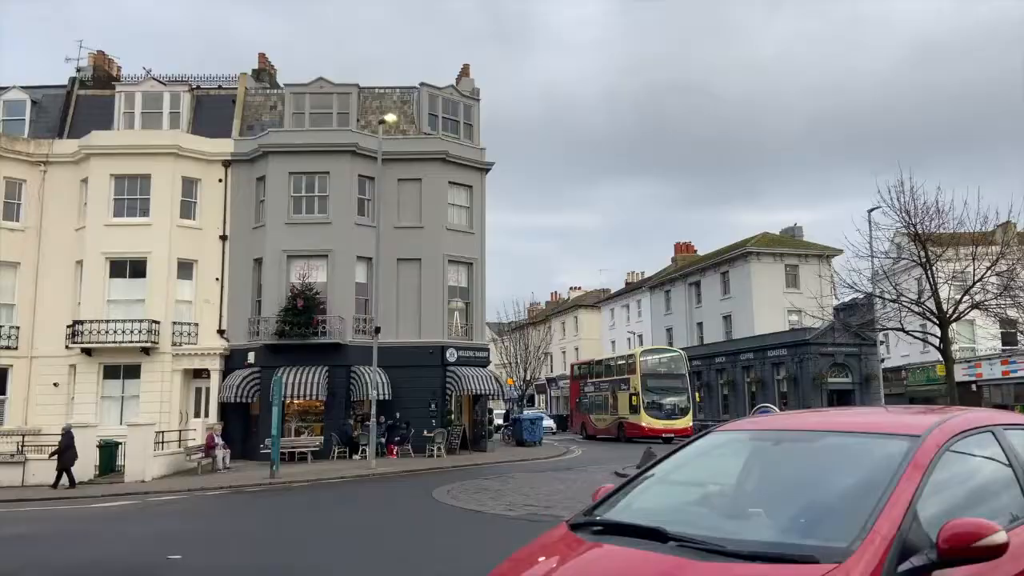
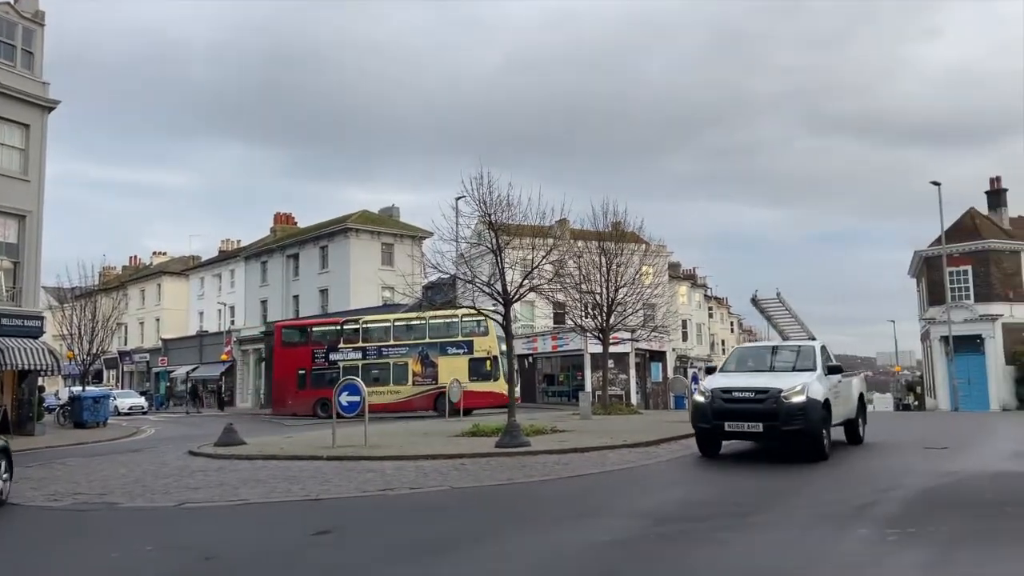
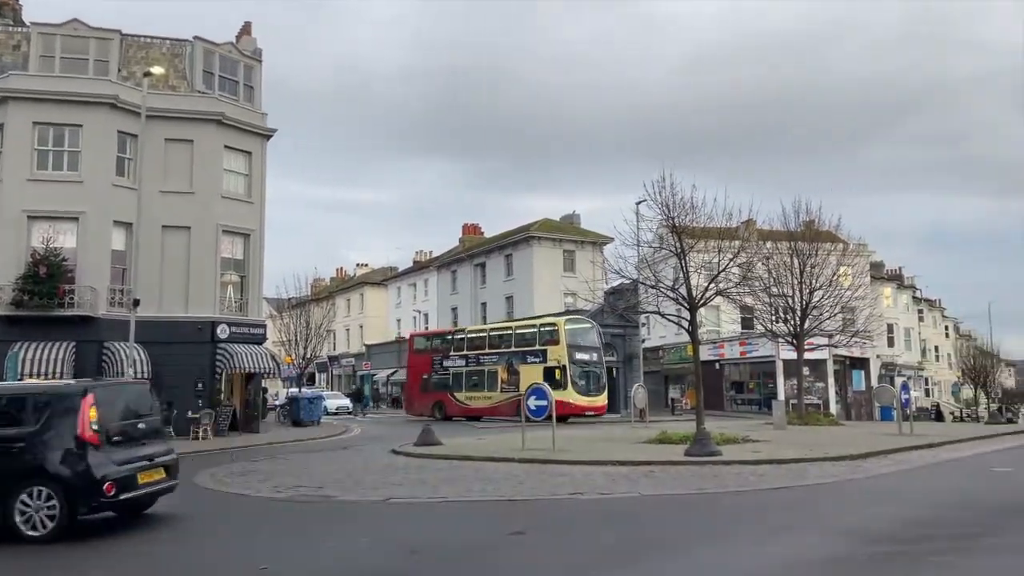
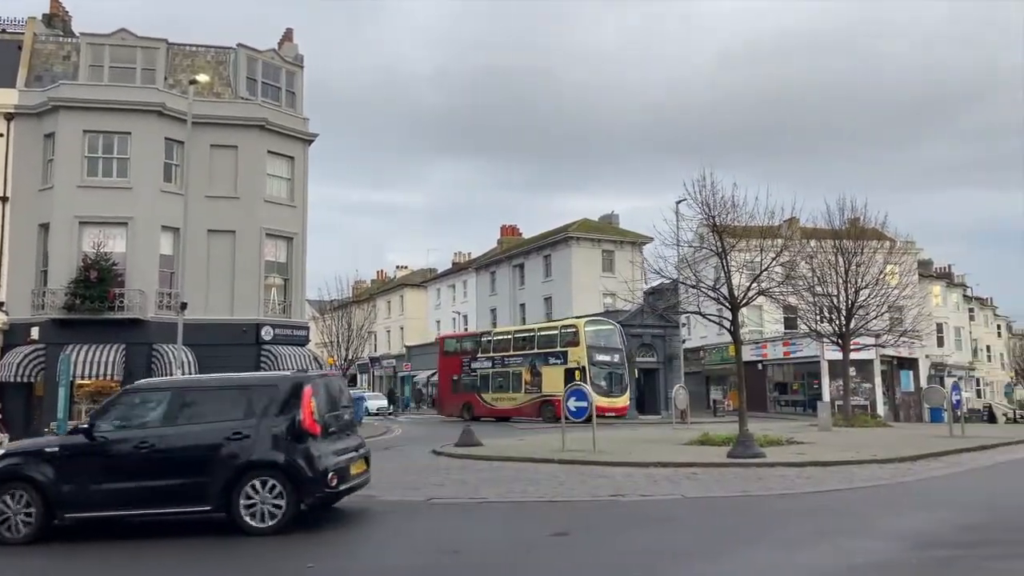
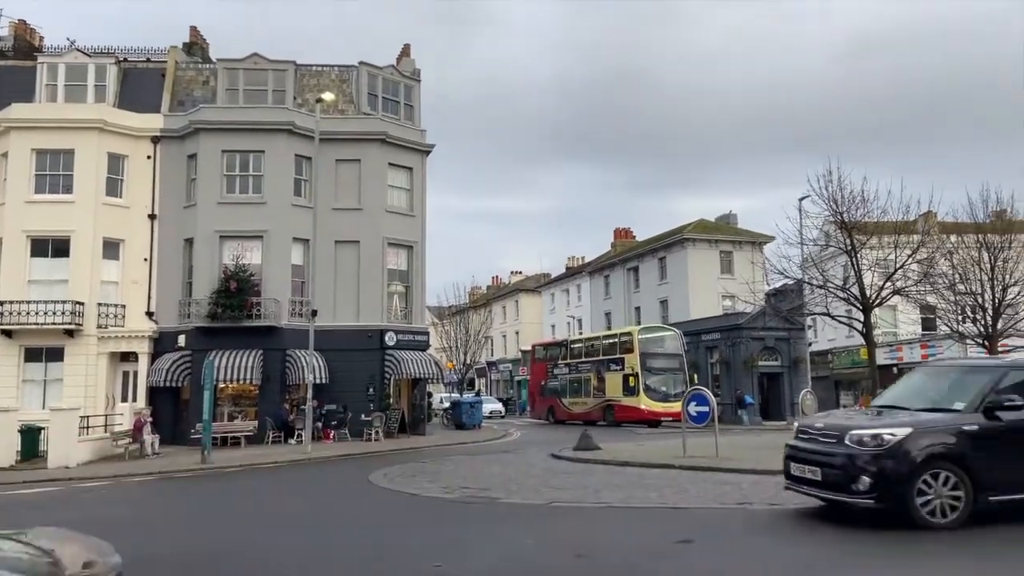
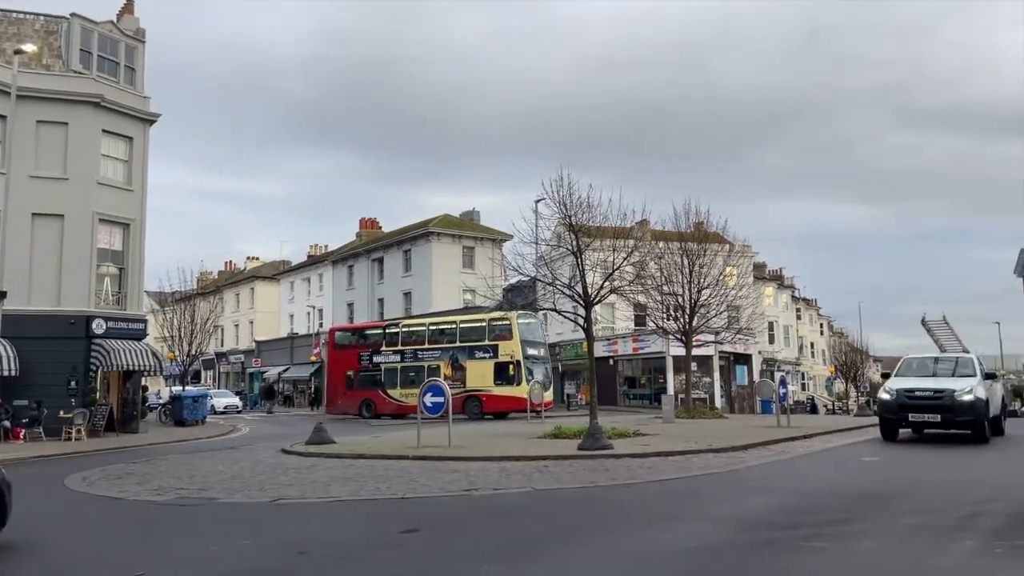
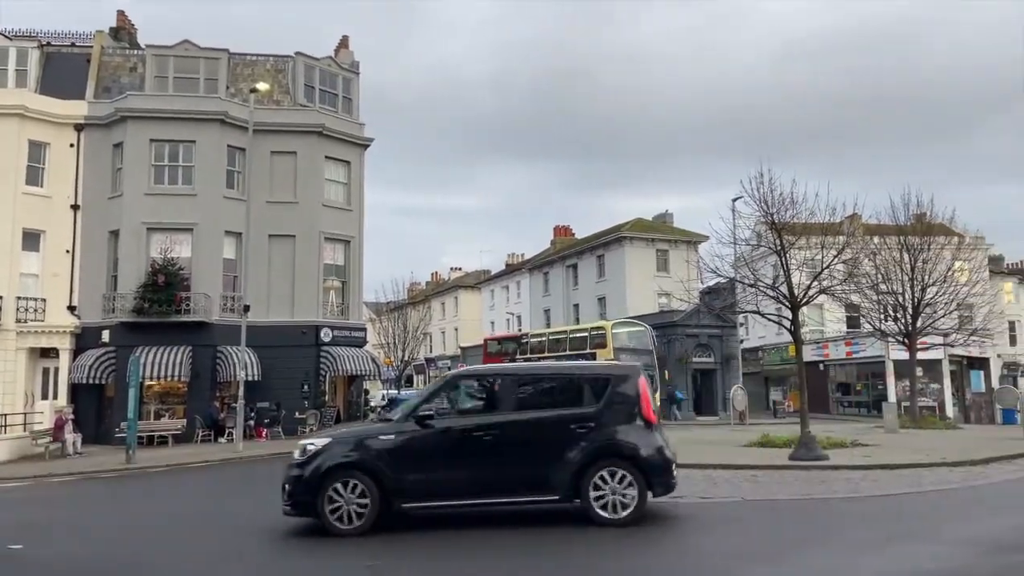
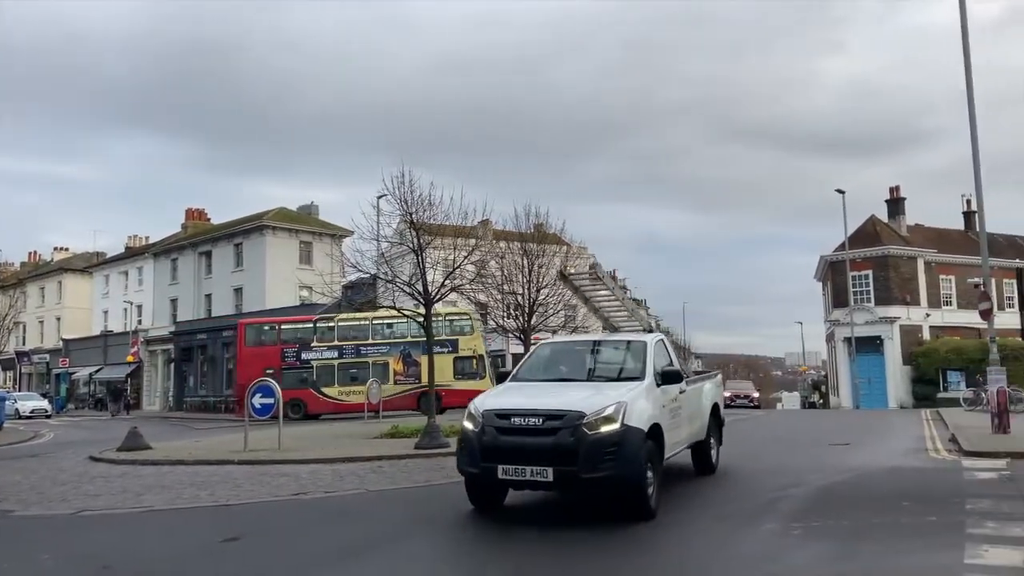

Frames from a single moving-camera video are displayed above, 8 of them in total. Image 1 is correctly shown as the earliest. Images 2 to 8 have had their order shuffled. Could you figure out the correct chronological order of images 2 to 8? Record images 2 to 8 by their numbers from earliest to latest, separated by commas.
5, 7, 4, 3, 6, 2, 8
